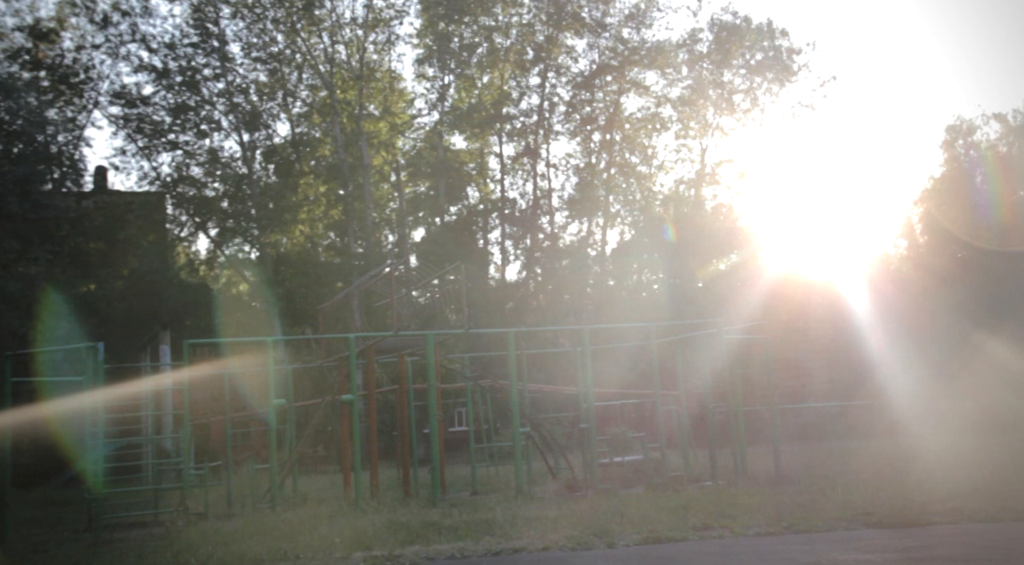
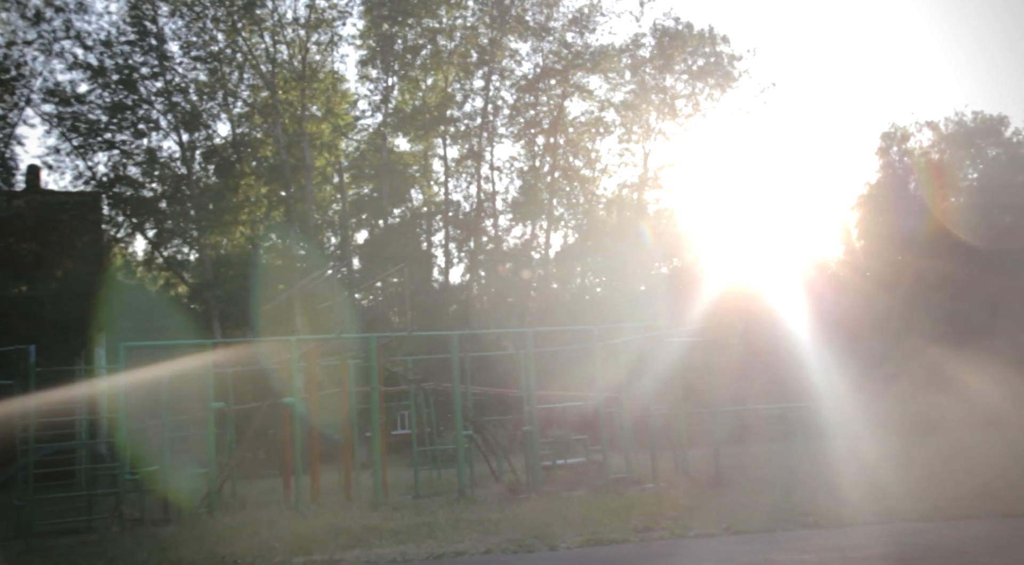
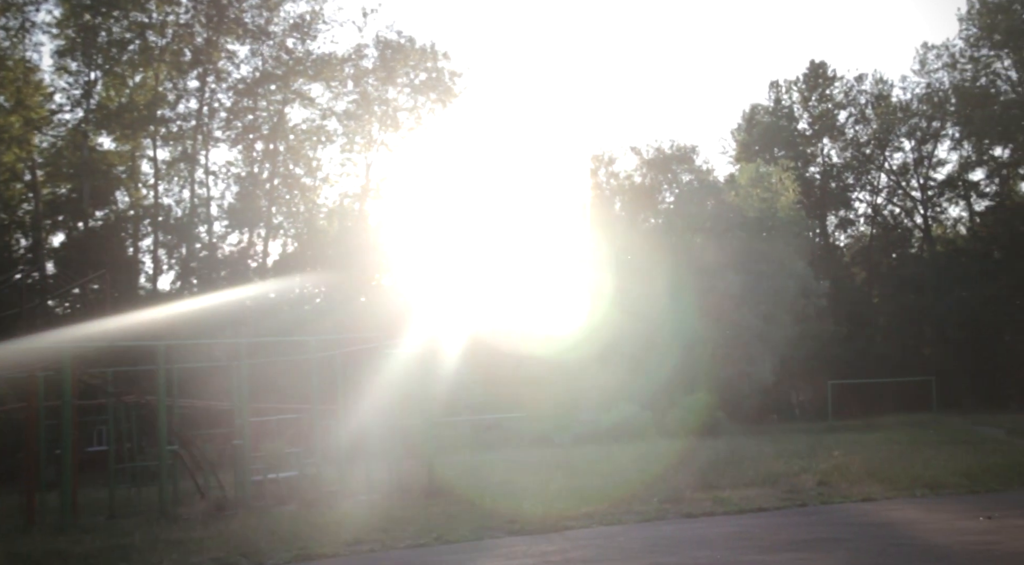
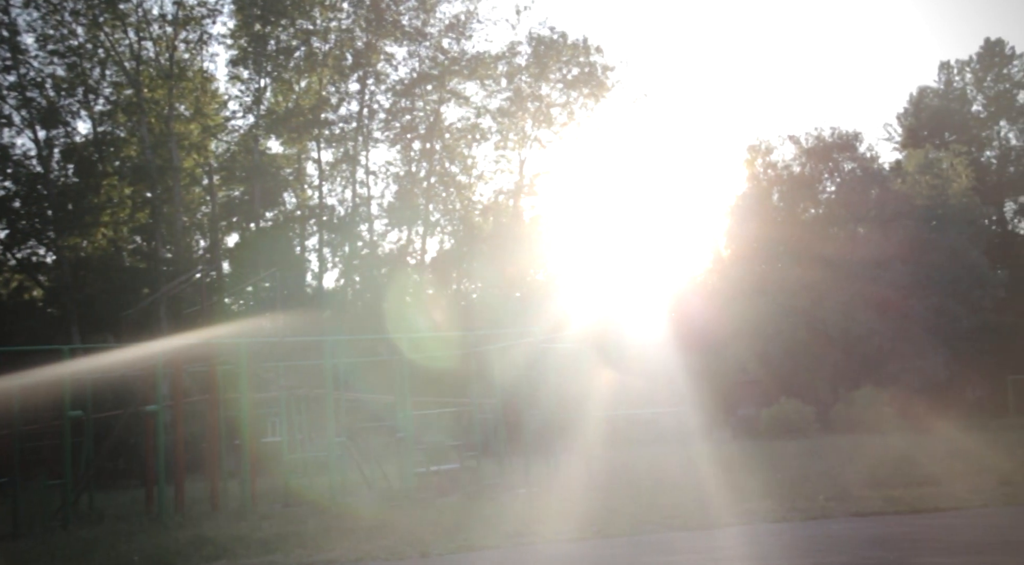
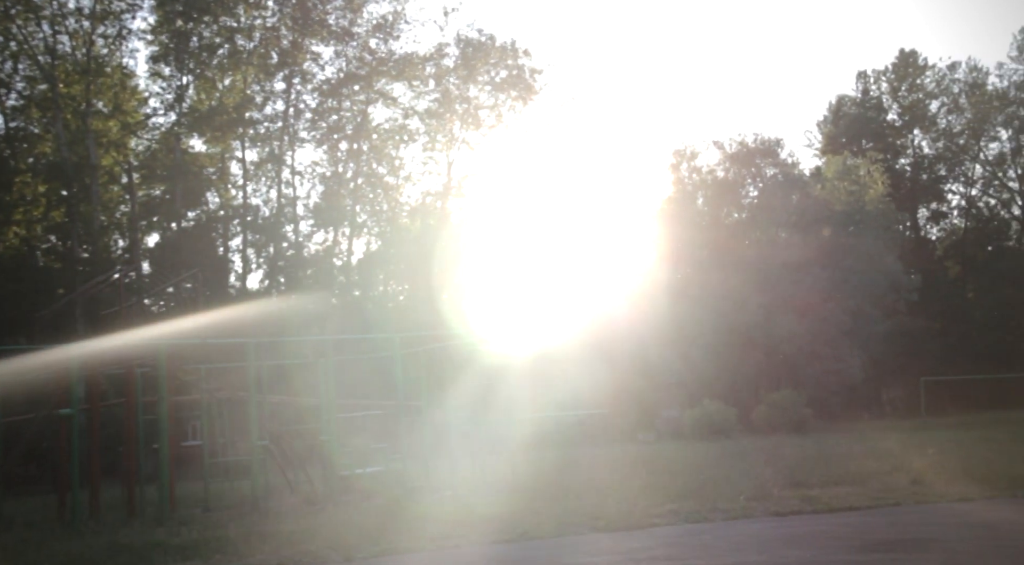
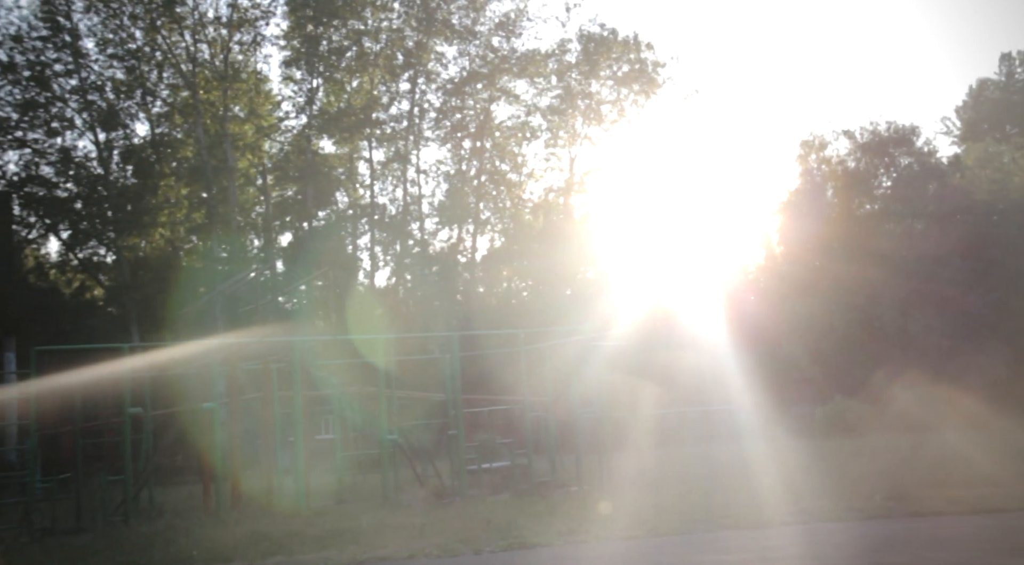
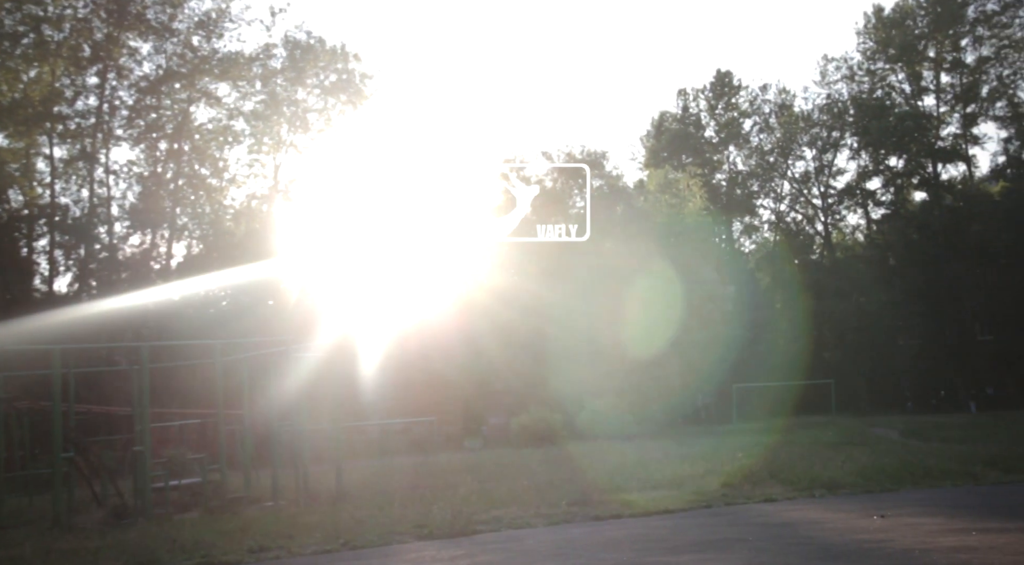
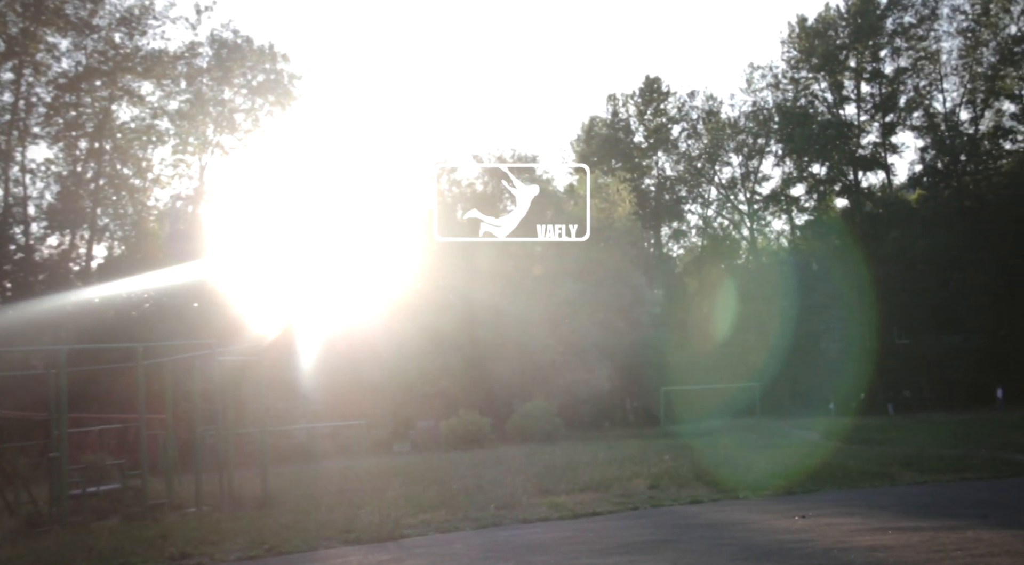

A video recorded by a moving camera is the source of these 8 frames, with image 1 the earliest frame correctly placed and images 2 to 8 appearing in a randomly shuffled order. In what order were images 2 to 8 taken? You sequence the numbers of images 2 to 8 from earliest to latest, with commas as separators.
2, 6, 4, 5, 3, 7, 8
